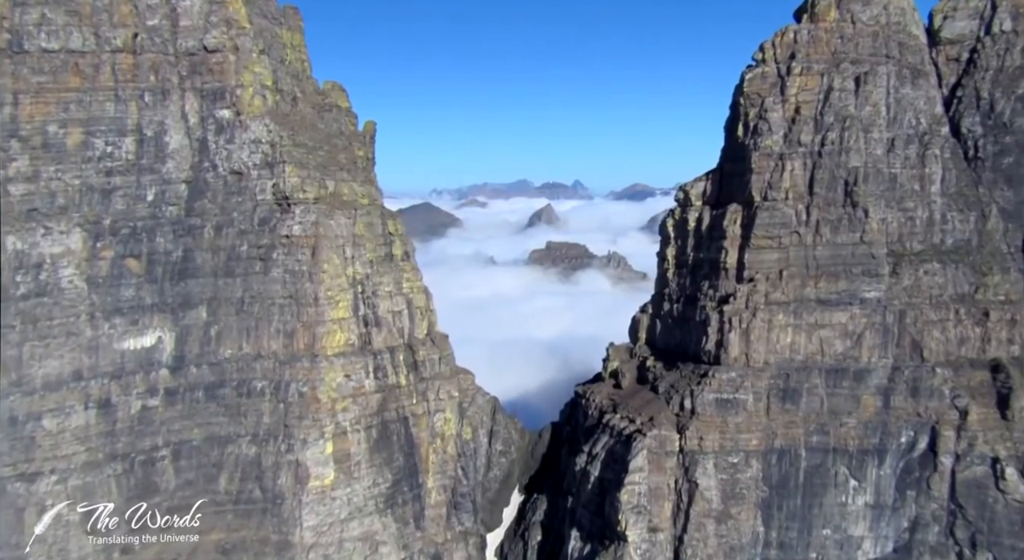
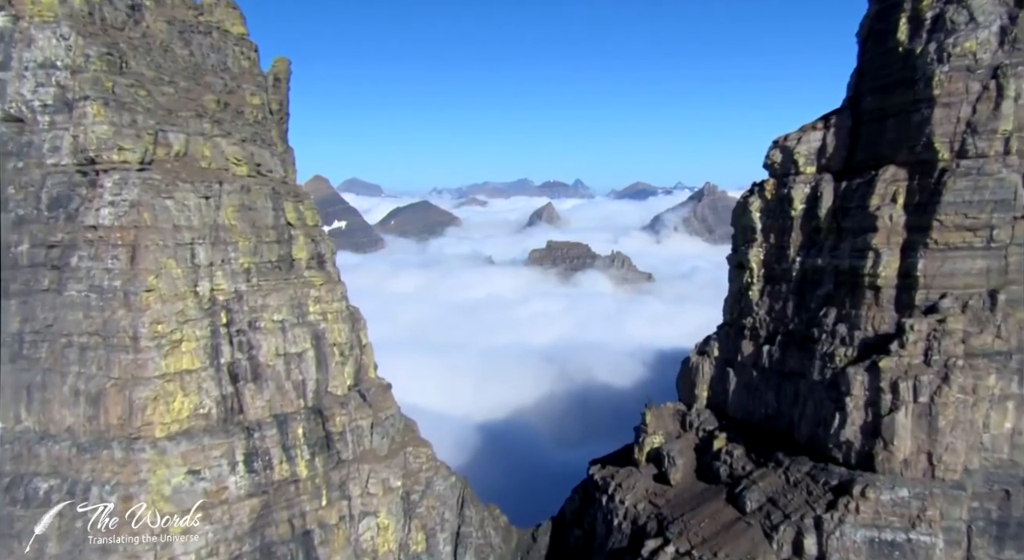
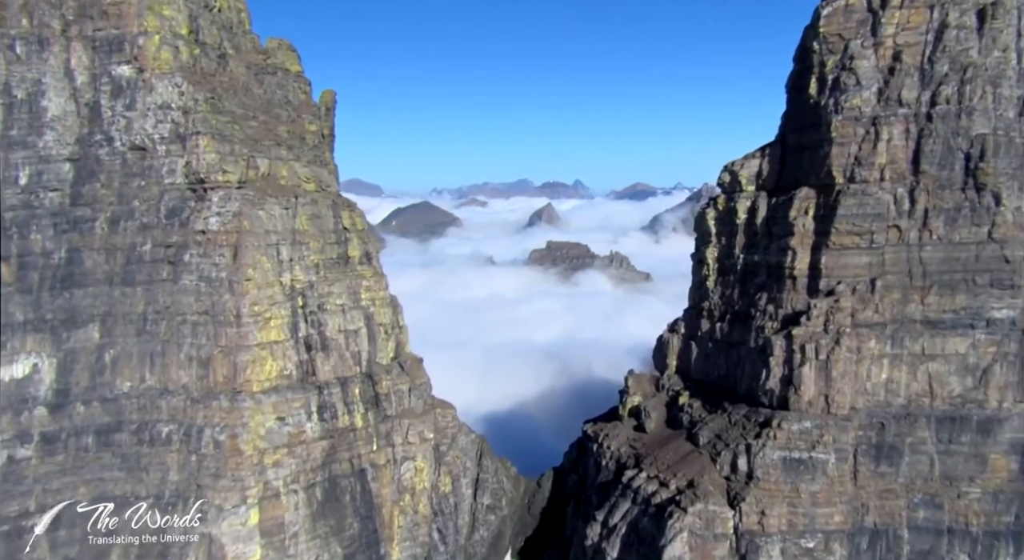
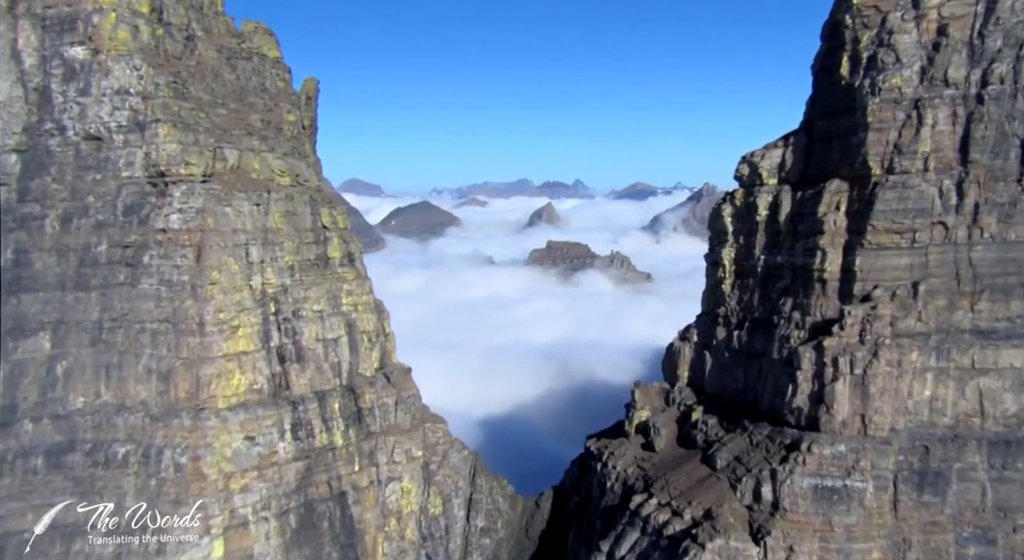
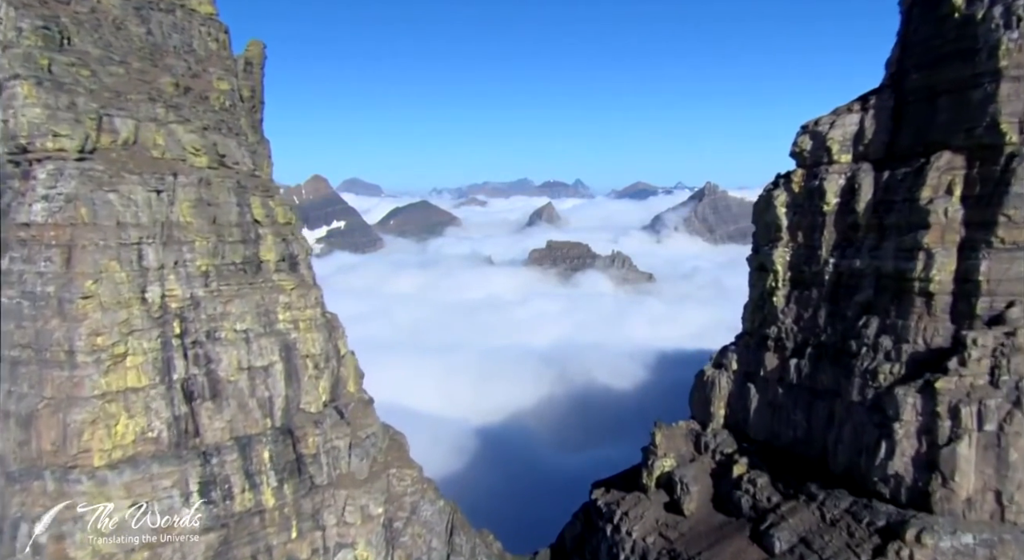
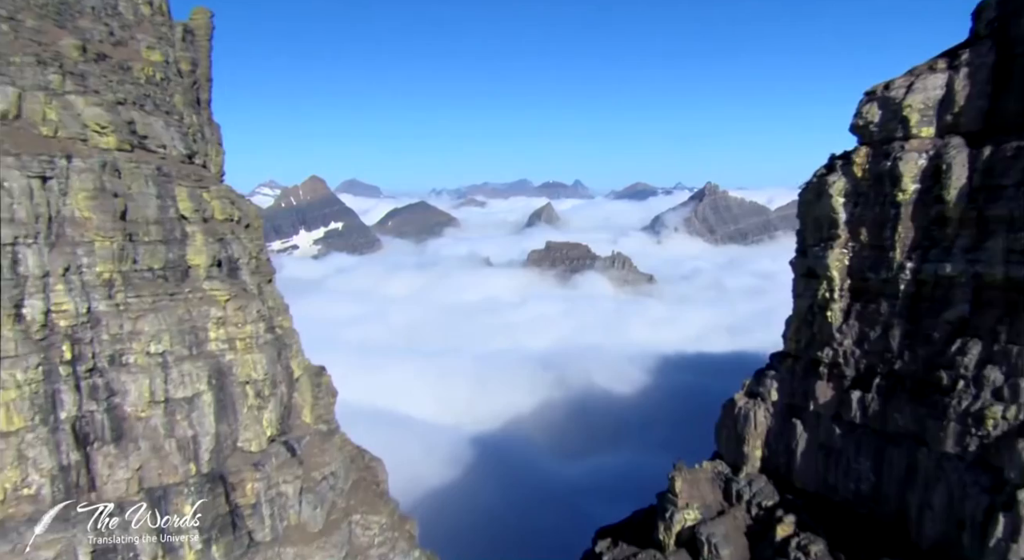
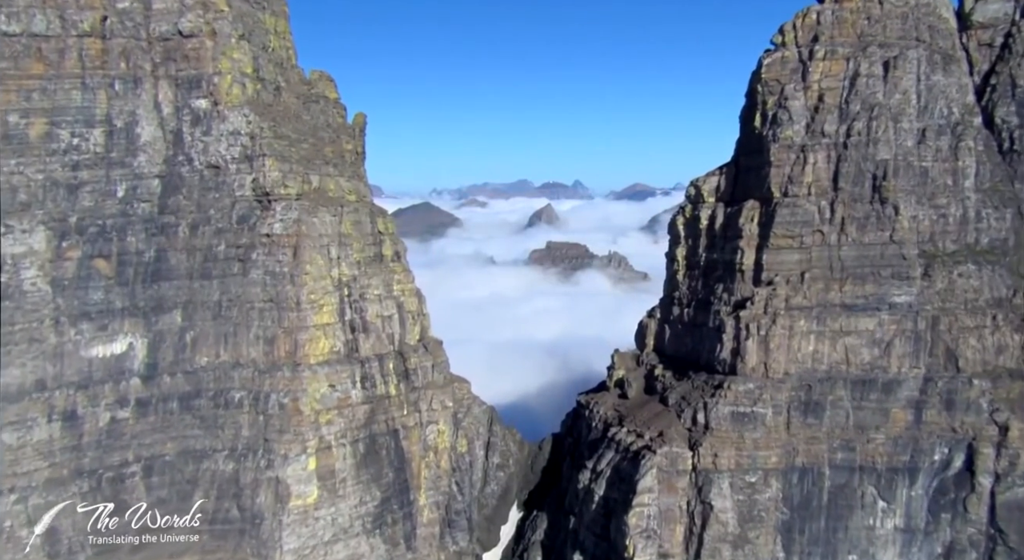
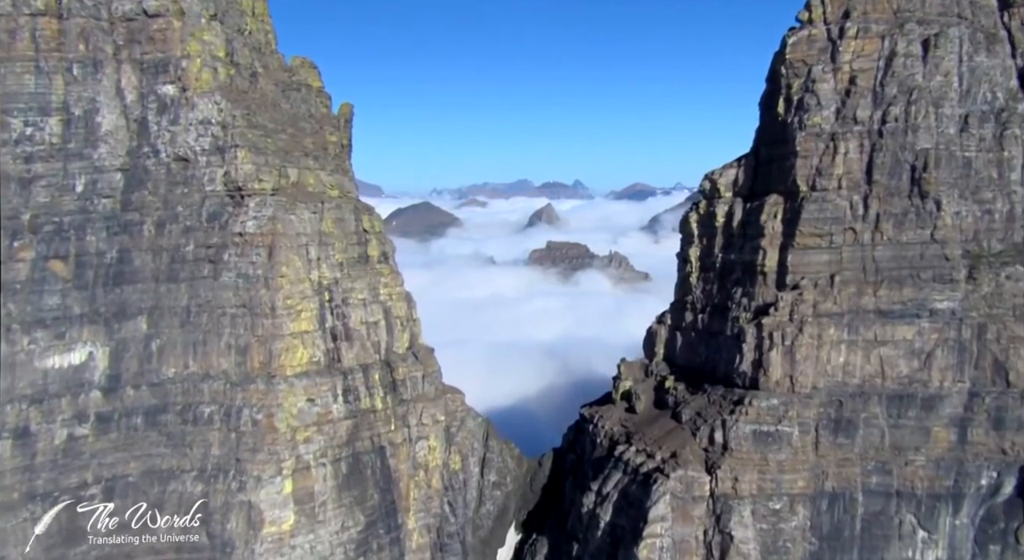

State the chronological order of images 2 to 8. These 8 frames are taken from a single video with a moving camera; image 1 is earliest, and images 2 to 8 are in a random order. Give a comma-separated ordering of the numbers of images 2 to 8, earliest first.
7, 8, 3, 4, 2, 5, 6
